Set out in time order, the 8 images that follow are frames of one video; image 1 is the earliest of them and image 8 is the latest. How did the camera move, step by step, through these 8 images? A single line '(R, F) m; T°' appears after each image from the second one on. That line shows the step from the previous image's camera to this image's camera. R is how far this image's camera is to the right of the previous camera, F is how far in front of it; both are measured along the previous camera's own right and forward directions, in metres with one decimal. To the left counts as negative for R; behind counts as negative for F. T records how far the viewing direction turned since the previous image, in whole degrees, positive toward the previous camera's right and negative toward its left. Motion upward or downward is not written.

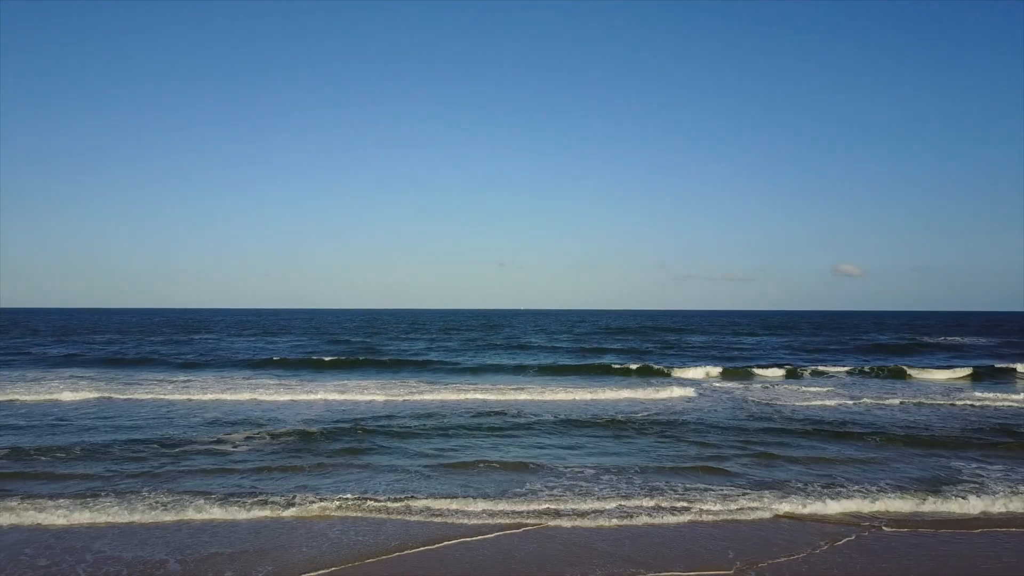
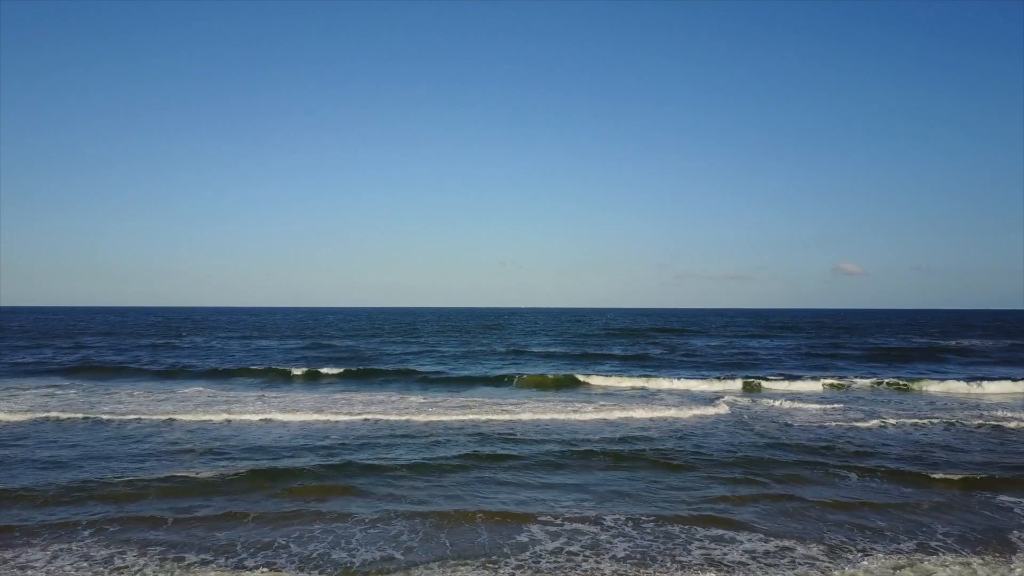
(+0.1, +1.0) m; 0°
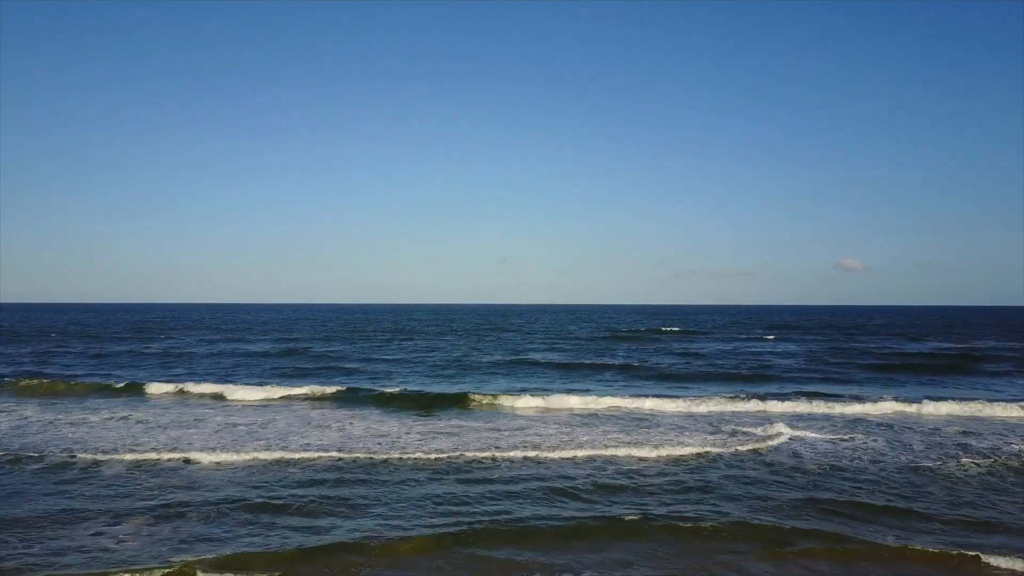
(+0.2, +1.4) m; 0°
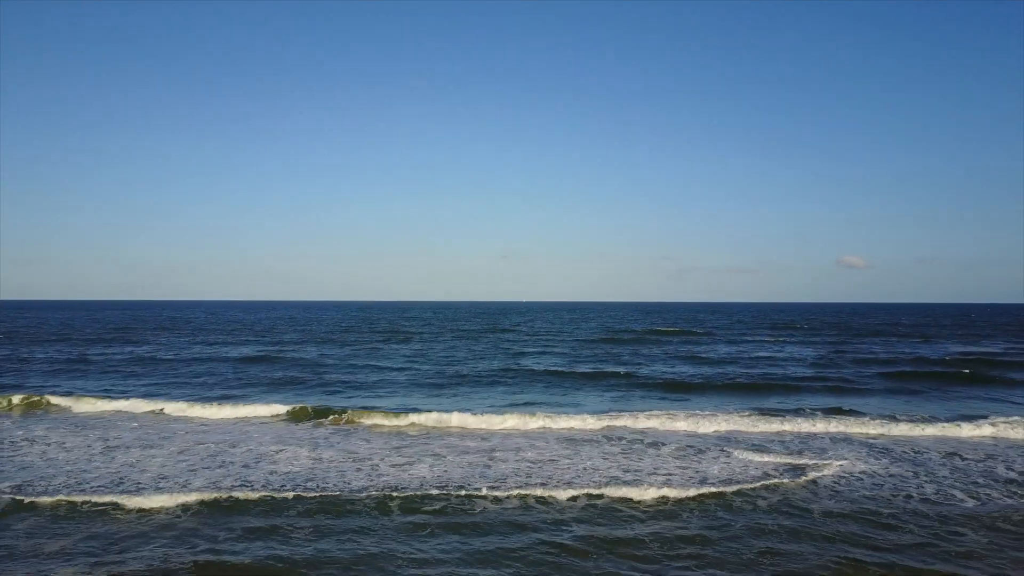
(+0.2, +1.2) m; 0°
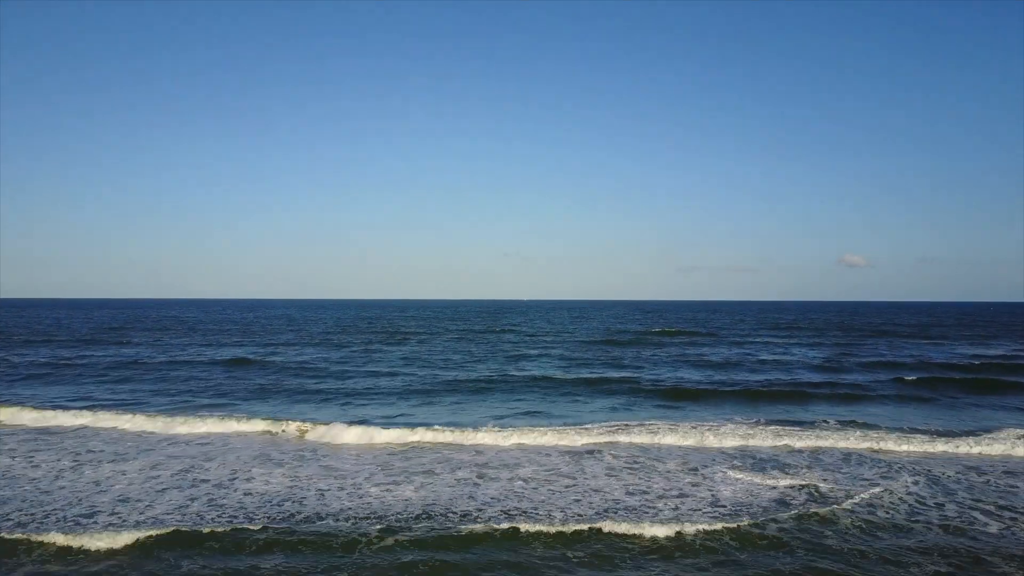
(+0.1, +0.9) m; 0°
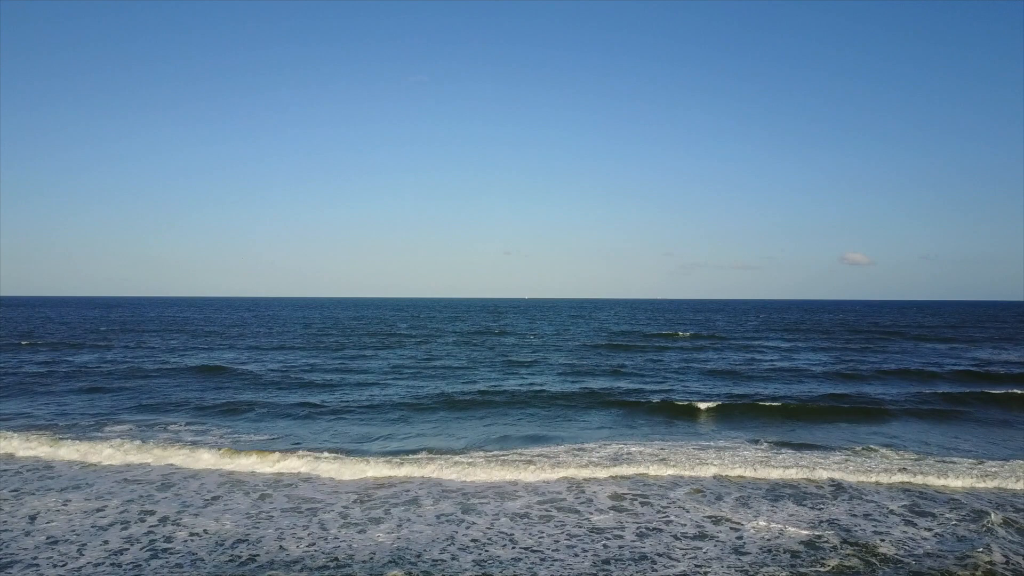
(+0.3, +1.5) m; 0°
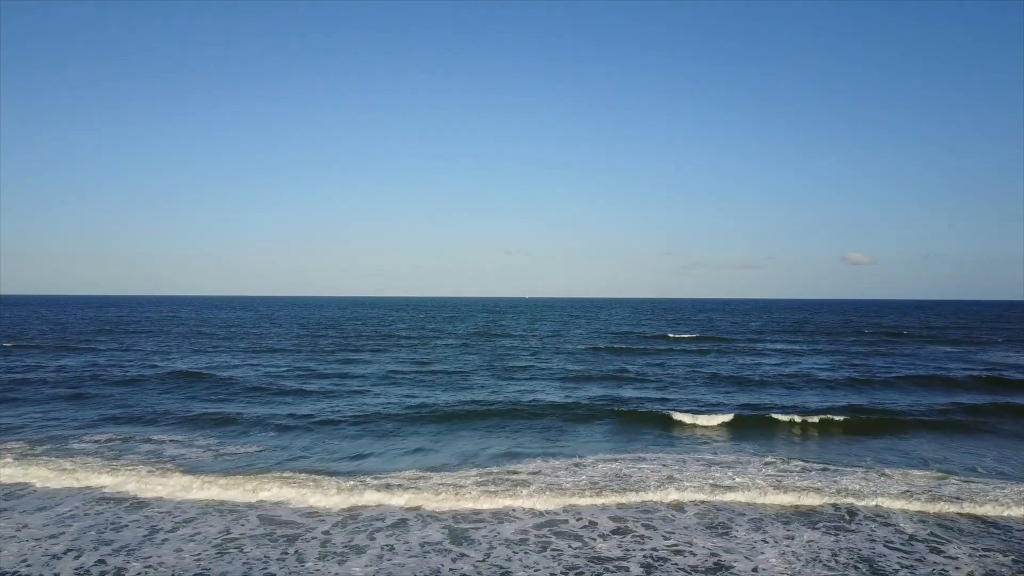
(+0.1, +1.0) m; 0°
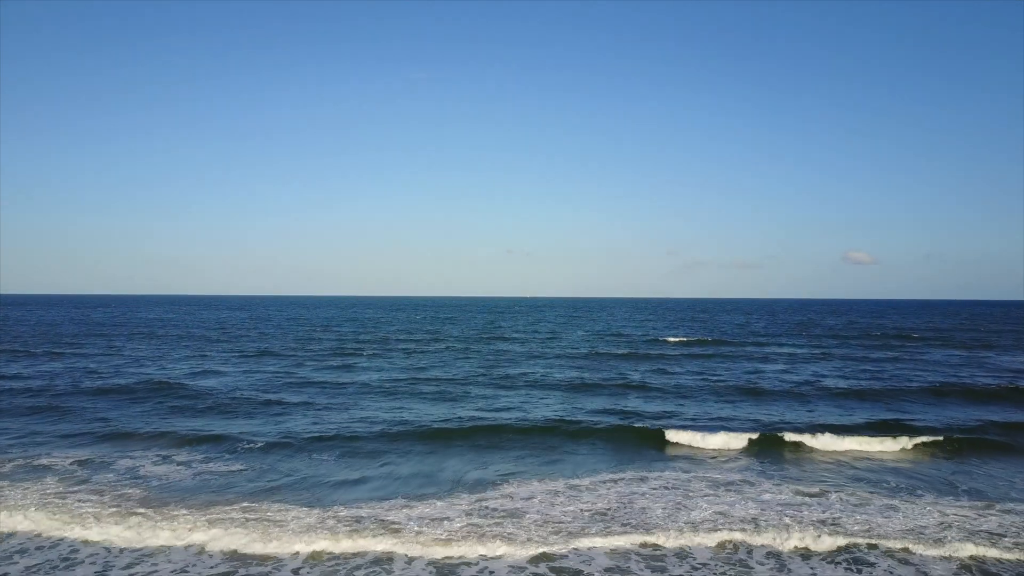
(+0.2, +1.3) m; 0°
